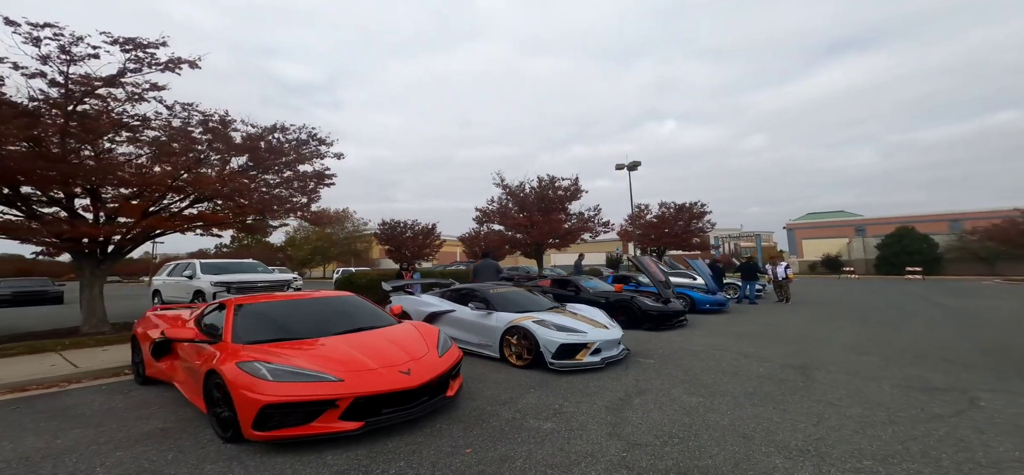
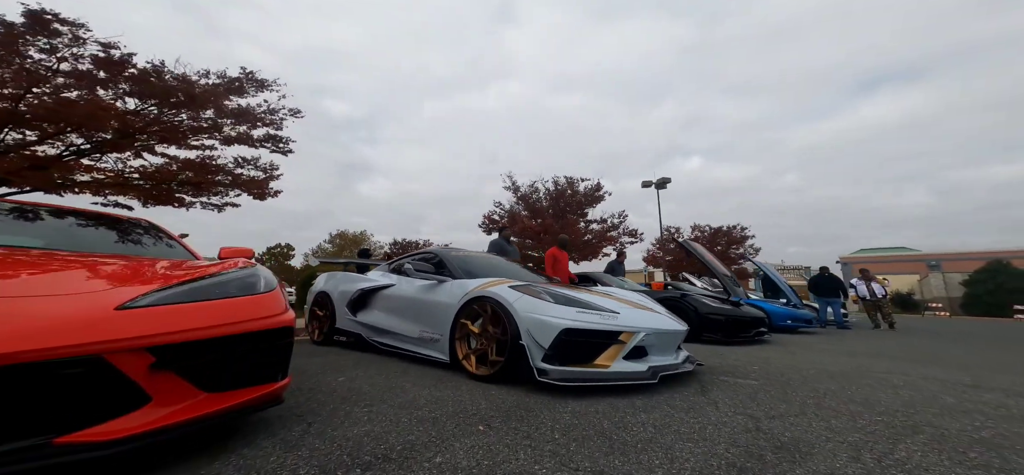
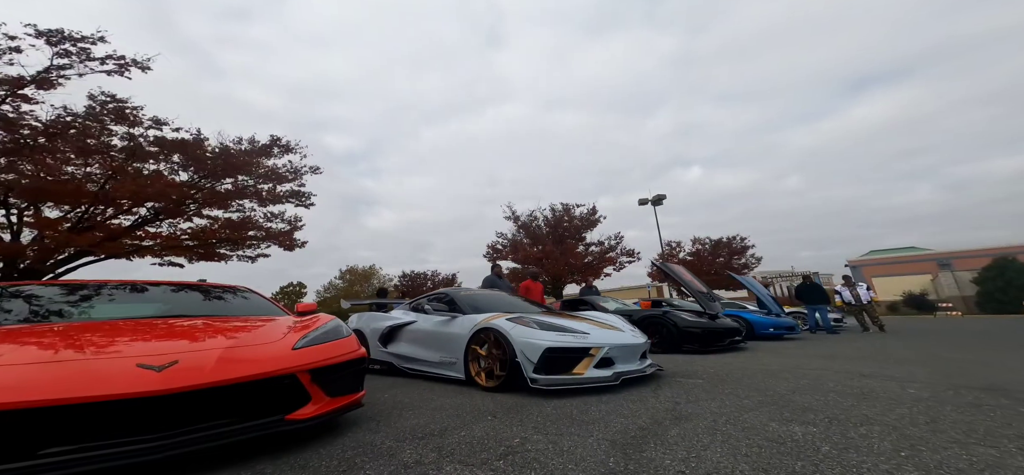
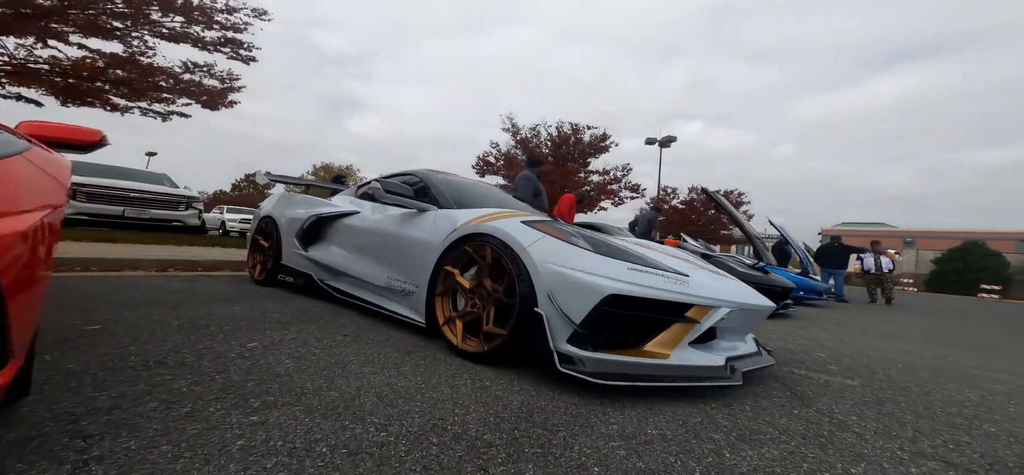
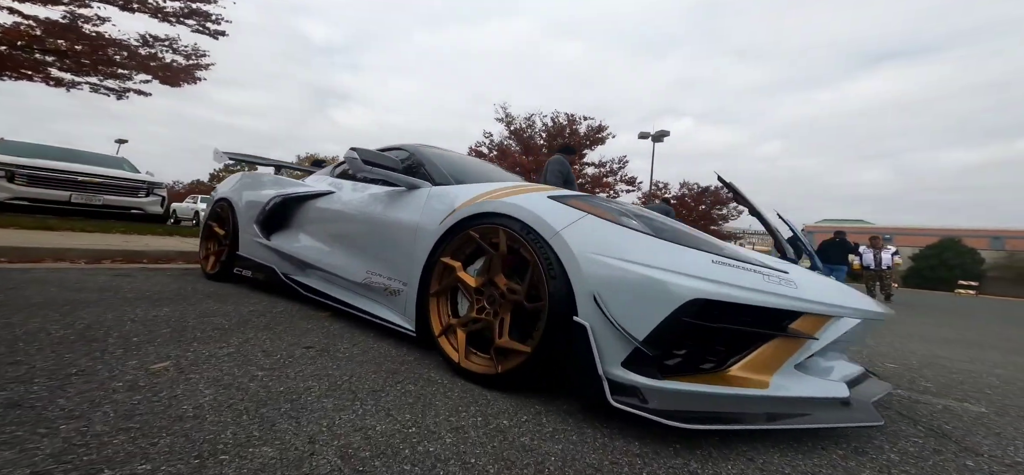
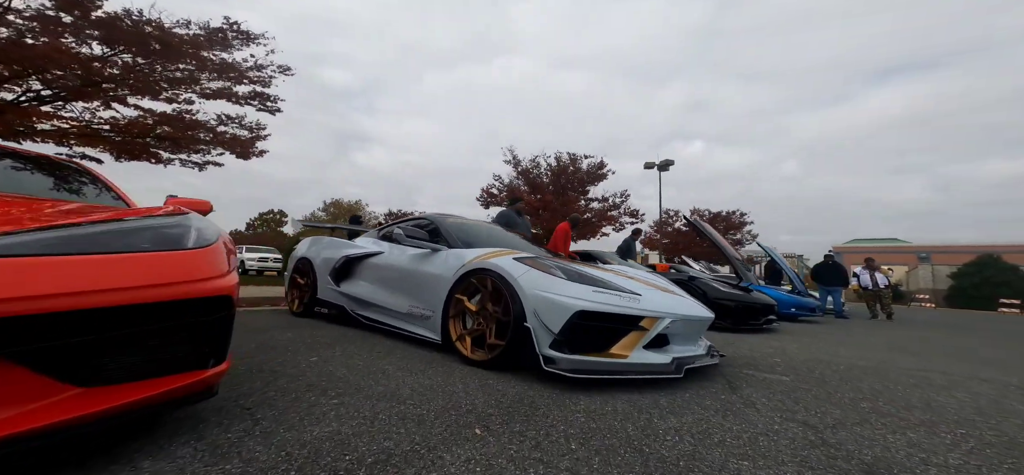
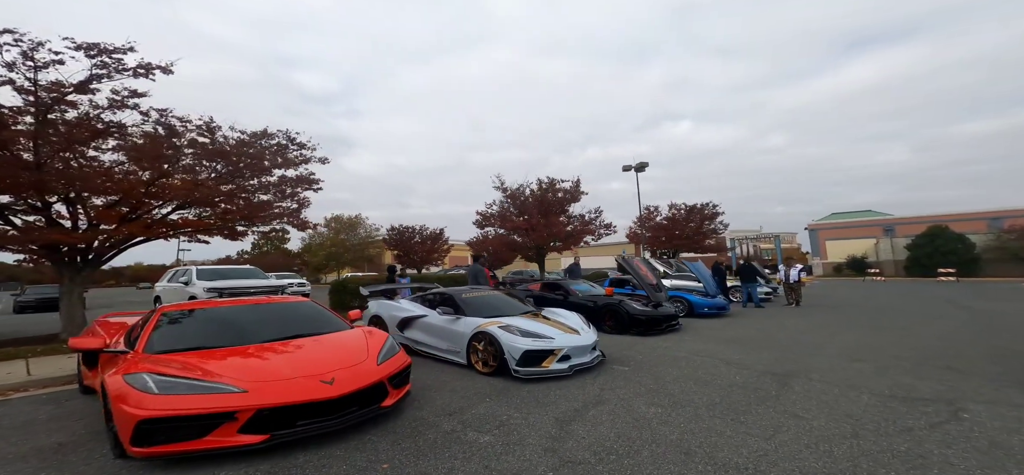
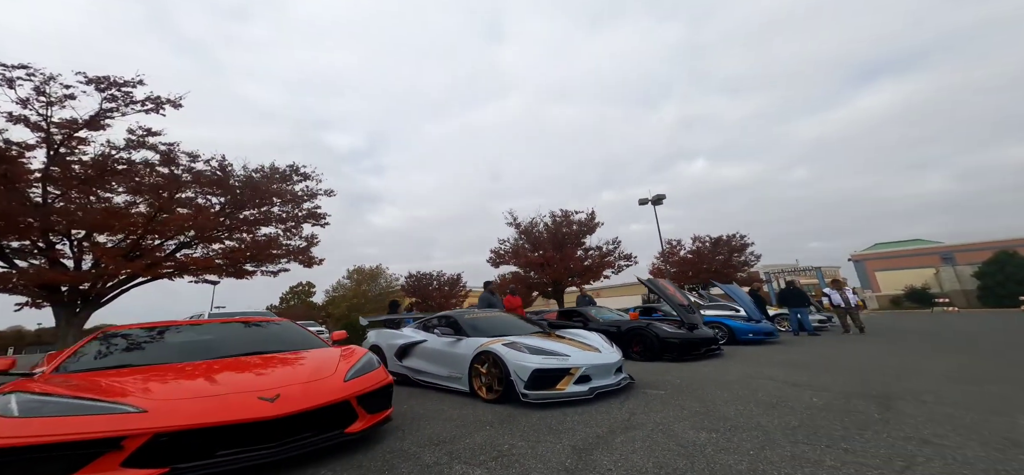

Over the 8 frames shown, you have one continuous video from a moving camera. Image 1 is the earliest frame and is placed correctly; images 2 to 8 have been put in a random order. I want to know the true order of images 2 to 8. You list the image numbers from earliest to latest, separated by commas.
7, 8, 3, 2, 6, 4, 5
